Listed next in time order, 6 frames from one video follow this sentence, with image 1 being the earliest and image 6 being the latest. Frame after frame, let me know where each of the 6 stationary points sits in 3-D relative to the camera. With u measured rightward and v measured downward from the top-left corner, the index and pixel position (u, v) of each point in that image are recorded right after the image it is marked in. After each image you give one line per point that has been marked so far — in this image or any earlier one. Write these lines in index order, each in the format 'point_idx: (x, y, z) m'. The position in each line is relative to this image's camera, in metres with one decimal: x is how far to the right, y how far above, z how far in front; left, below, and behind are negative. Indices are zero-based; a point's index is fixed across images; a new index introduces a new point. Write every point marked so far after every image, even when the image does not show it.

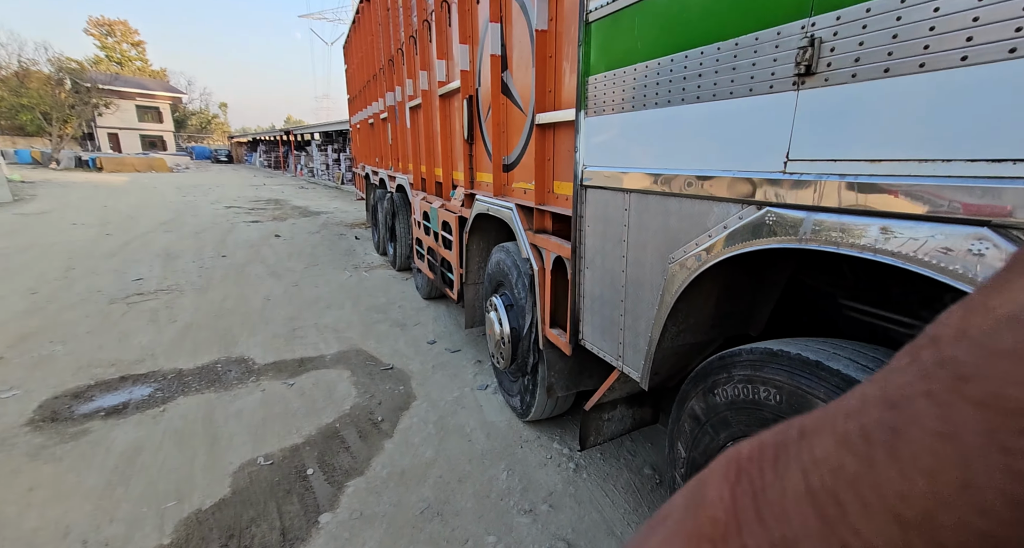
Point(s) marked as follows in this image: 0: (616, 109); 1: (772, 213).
0: (+0.4, +0.6, +1.6) m
1: (+0.6, +0.1, +1.0) m
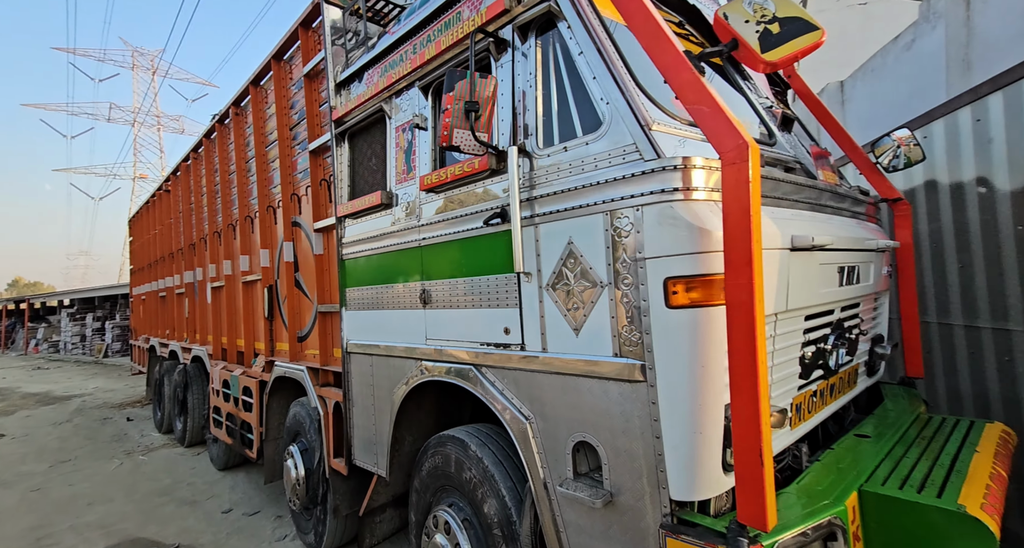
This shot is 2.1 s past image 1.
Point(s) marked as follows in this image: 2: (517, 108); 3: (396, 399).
0: (-0.9, -0.2, +3.0) m
1: (-0.4, -0.4, +2.4) m
2: (0.0, +0.7, +2.0) m
3: (-0.6, -0.7, +2.6) m
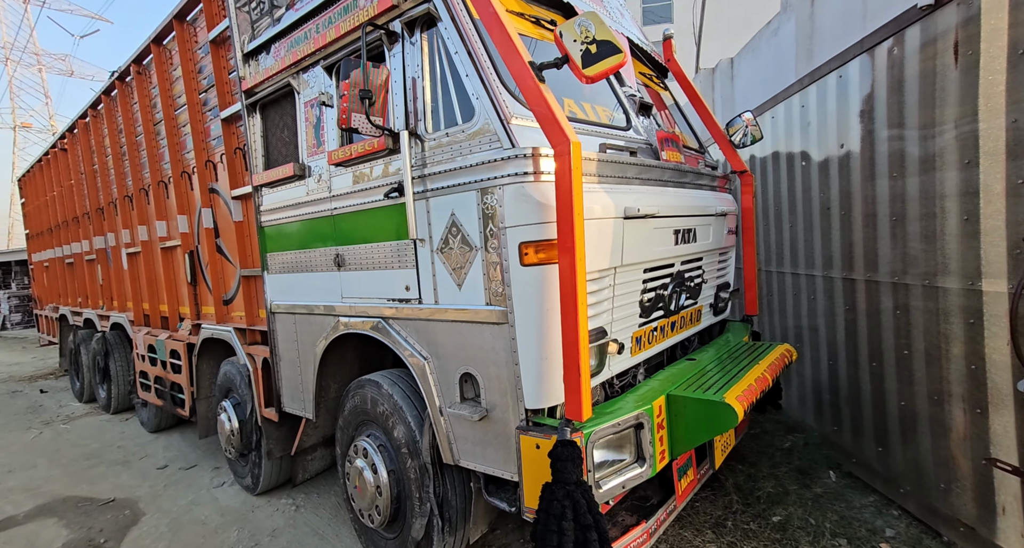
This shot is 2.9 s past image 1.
0: (-1.5, 0.0, +3.3) m
1: (-1.0, -0.3, +2.8) m
2: (-0.5, +0.8, +2.3) m
3: (-1.2, -0.5, +3.0) m
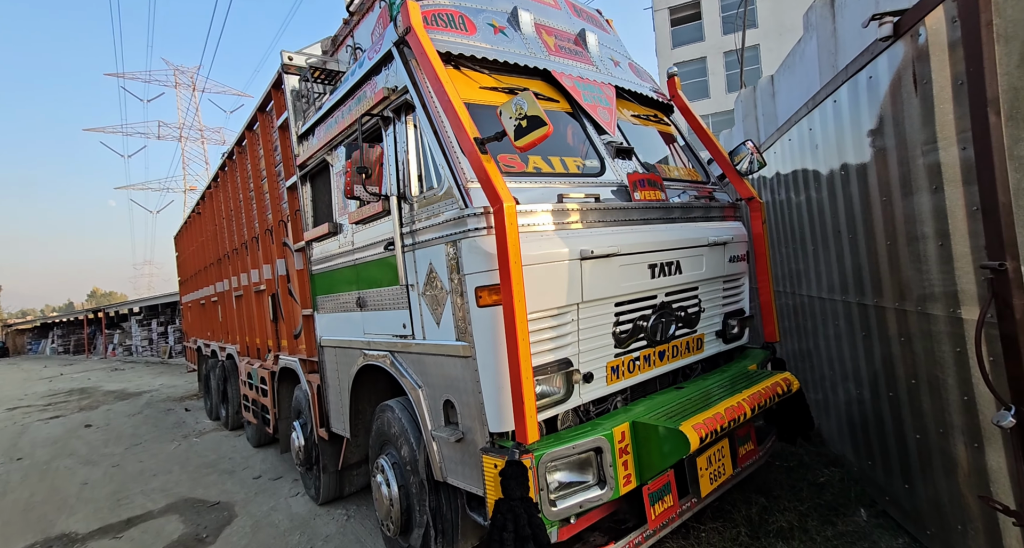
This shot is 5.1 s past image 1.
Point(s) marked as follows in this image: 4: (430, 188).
0: (-1.4, -0.3, +3.8) m
1: (-1.0, -0.5, +3.3) m
2: (-0.6, +0.6, +2.7) m
3: (-1.1, -0.7, +3.5) m
4: (-0.4, +0.4, +2.5) m
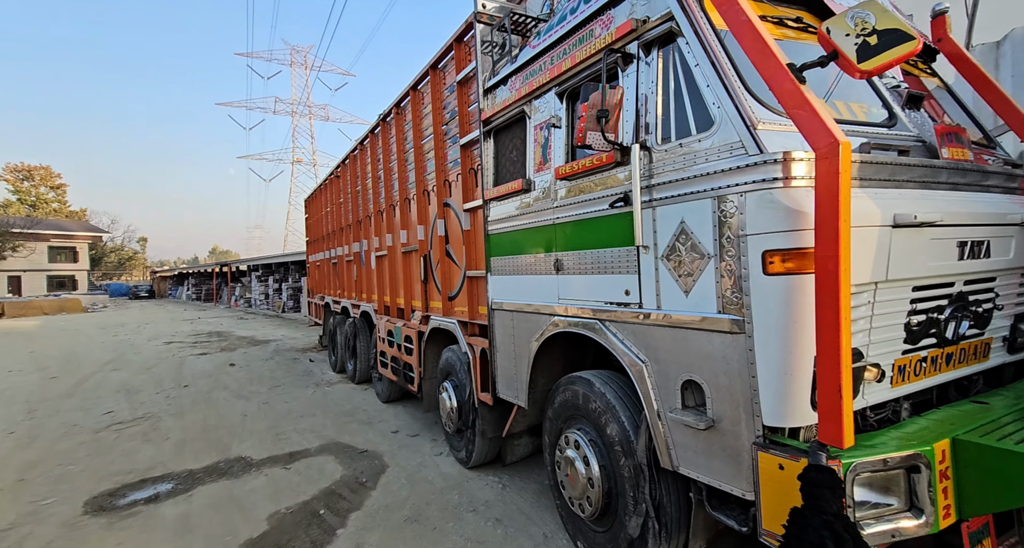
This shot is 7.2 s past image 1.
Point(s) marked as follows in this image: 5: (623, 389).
0: (-0.1, 0.0, +3.6) m
1: (+0.3, -0.3, +3.0) m
2: (+0.6, +0.8, +2.4) m
3: (+0.2, -0.5, +3.3) m
4: (+0.8, +0.6, +2.2) m
5: (+0.6, -0.6, +2.6) m
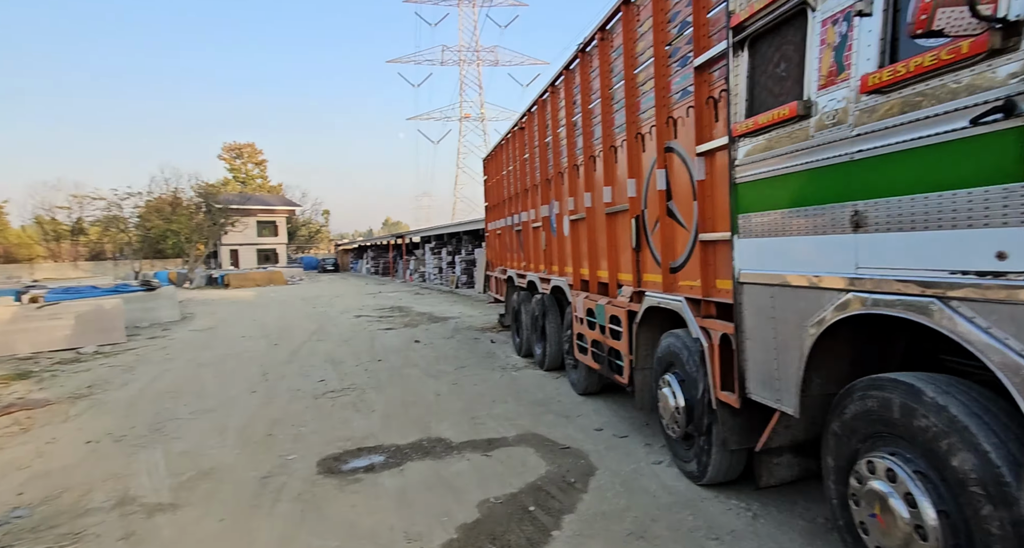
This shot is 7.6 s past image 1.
0: (+1.3, +0.2, +2.9) m
1: (+1.4, -0.1, +2.2) m
2: (+1.6, +0.9, +1.5) m
3: (+1.4, -0.3, +2.5) m
4: (+1.7, +0.7, +1.2) m
5: (+1.6, -0.4, +1.7) m
